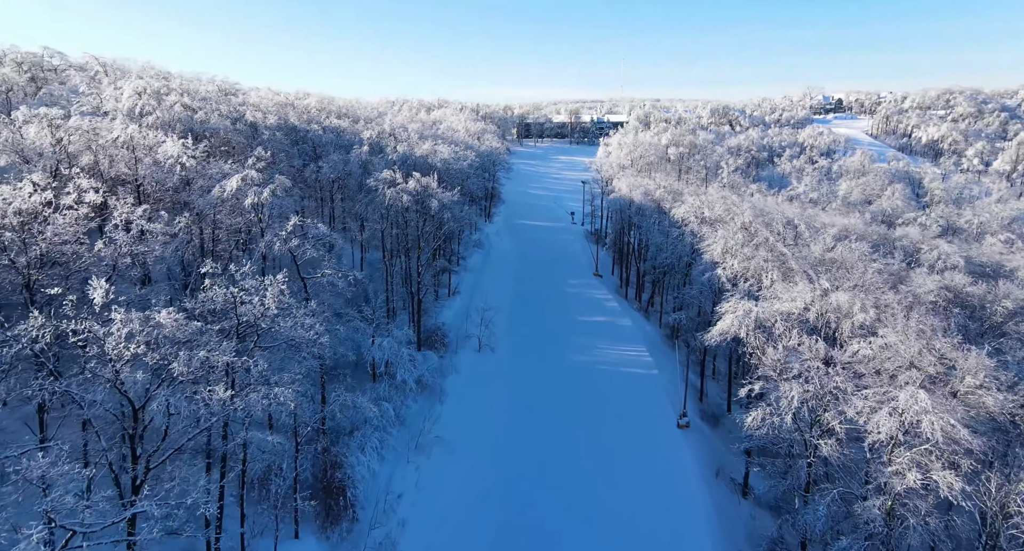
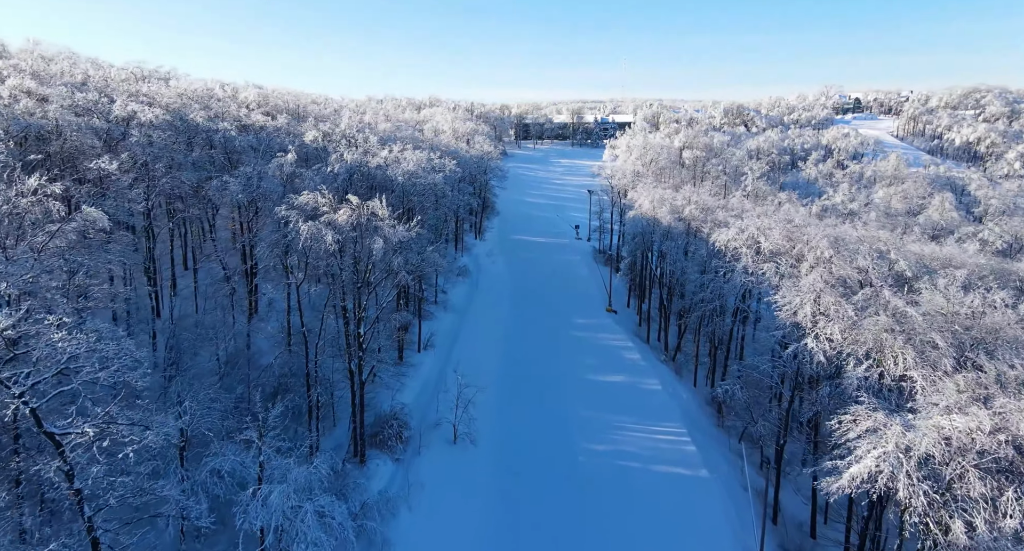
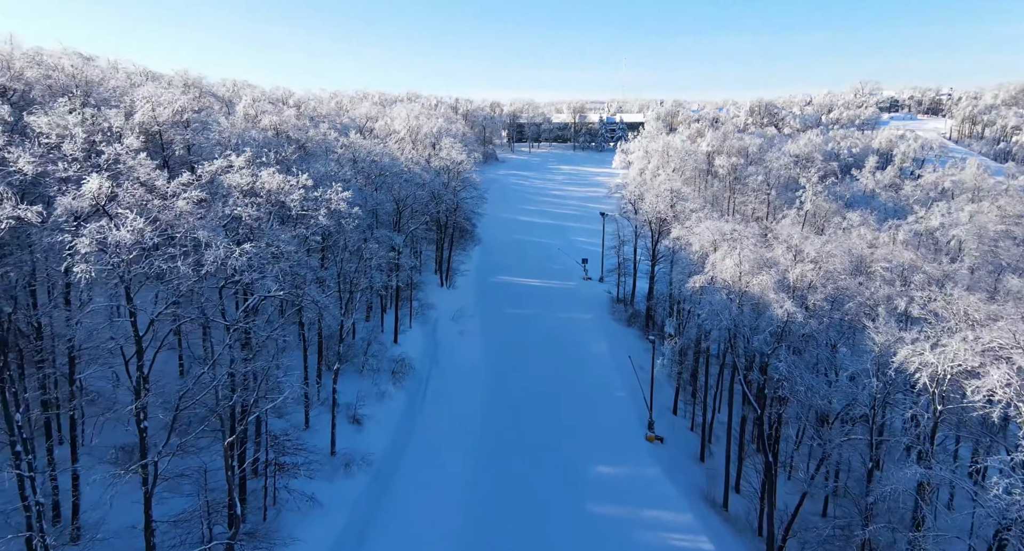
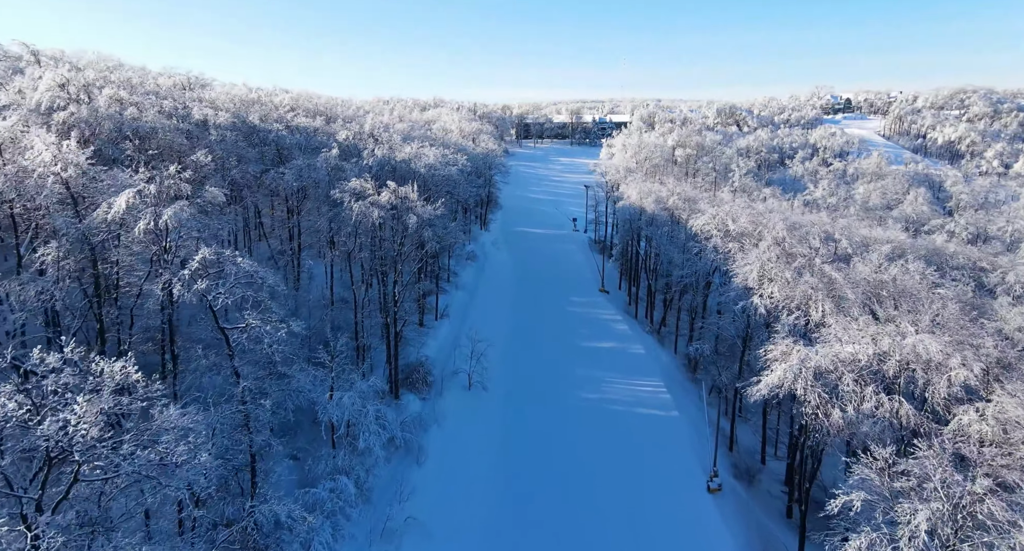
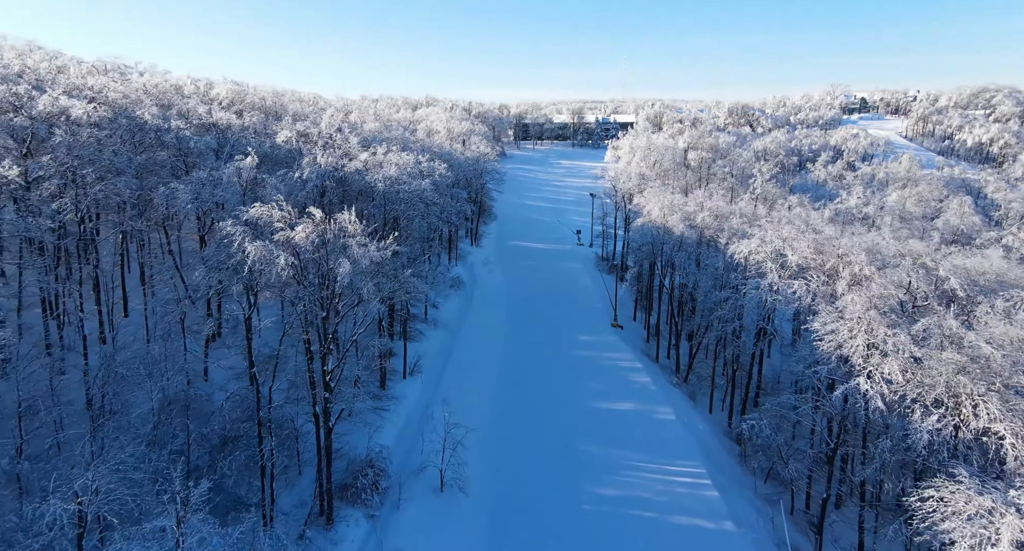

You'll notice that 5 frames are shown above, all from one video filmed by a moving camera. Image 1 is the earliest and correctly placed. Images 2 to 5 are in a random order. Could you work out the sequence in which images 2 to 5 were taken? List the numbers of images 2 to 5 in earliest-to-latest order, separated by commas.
4, 2, 5, 3
